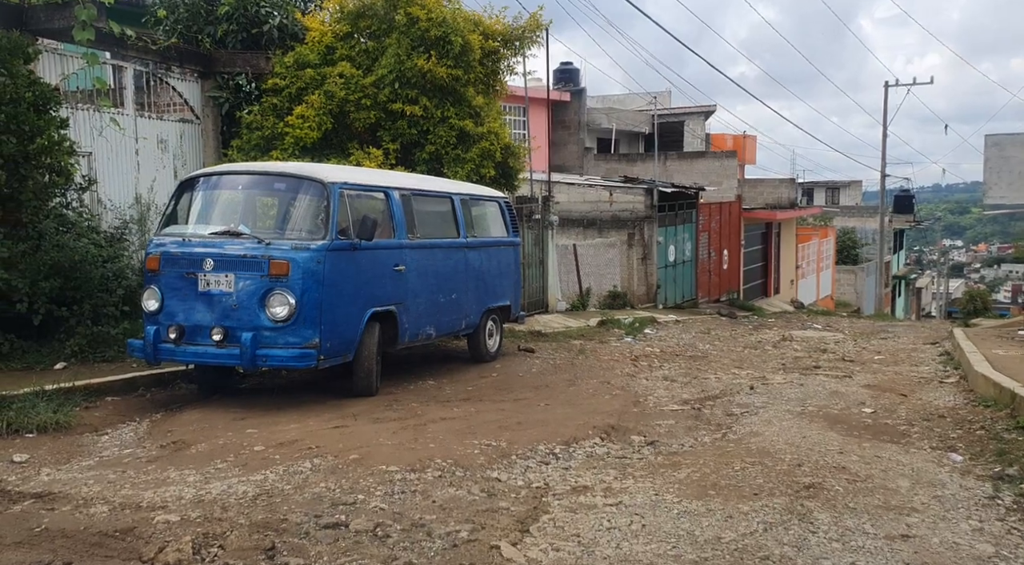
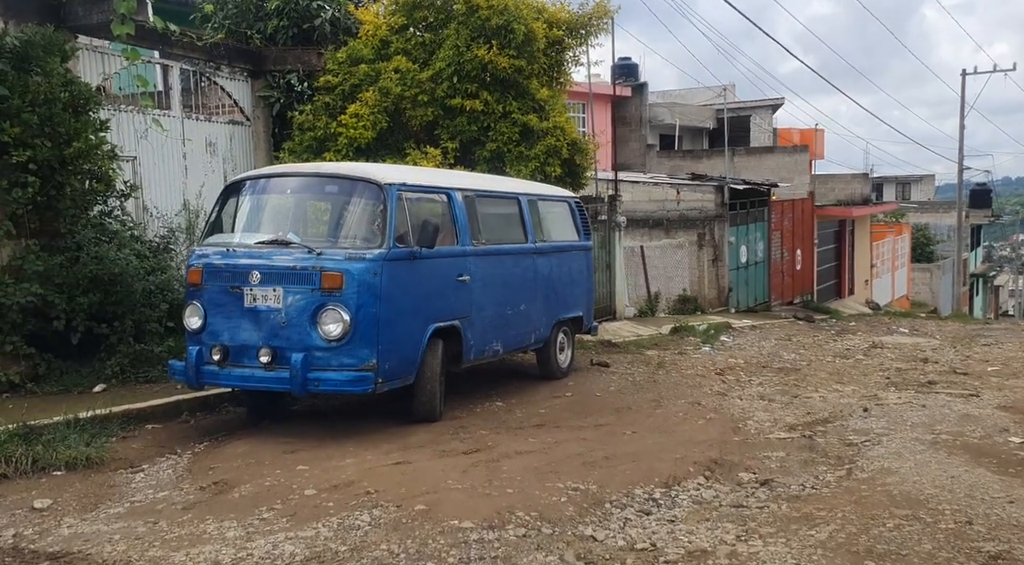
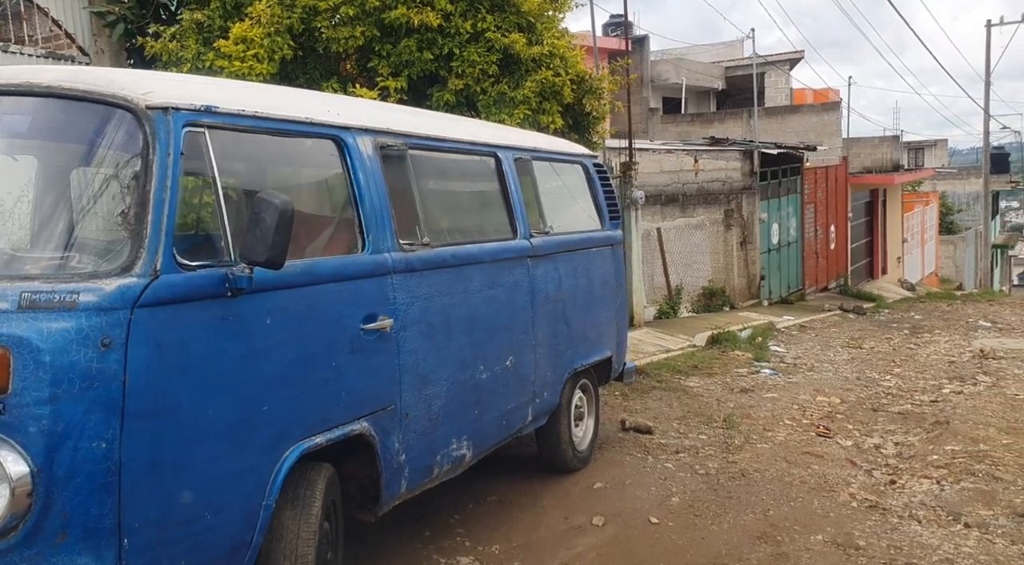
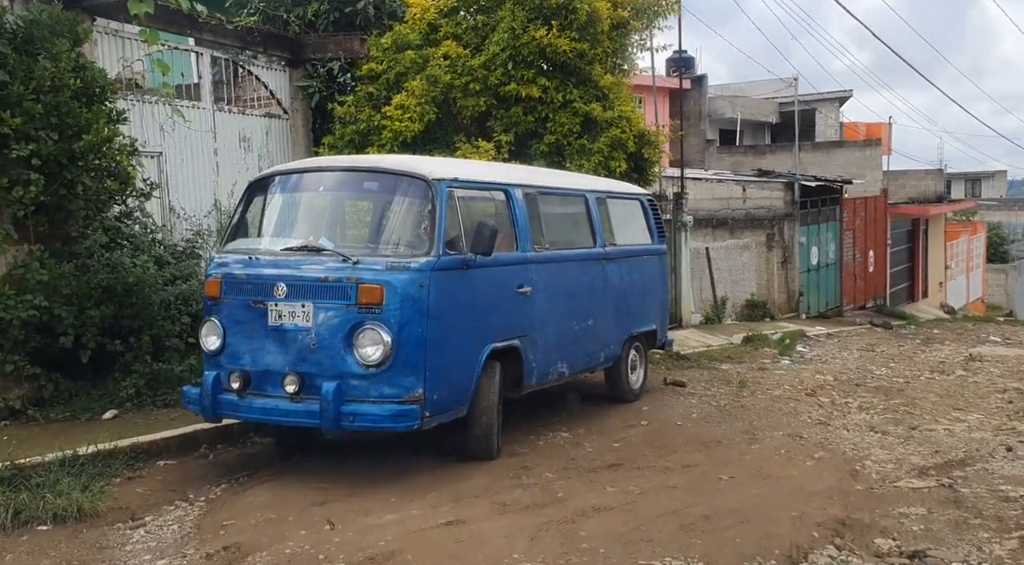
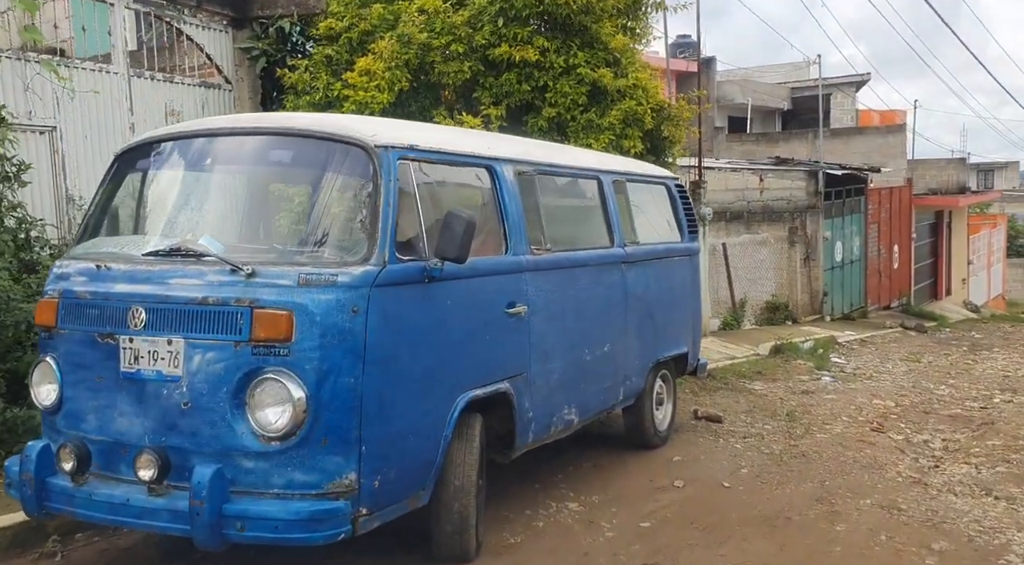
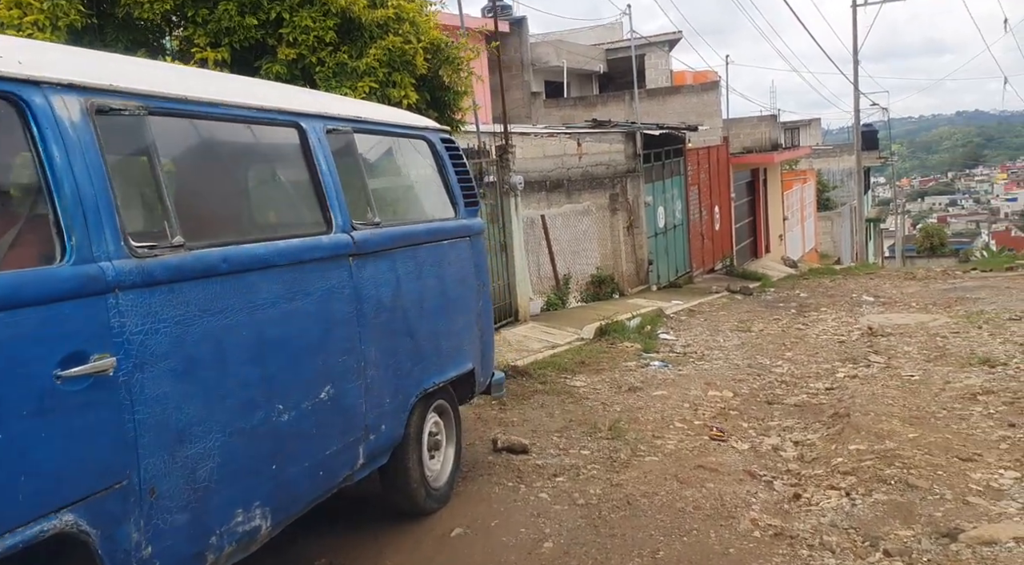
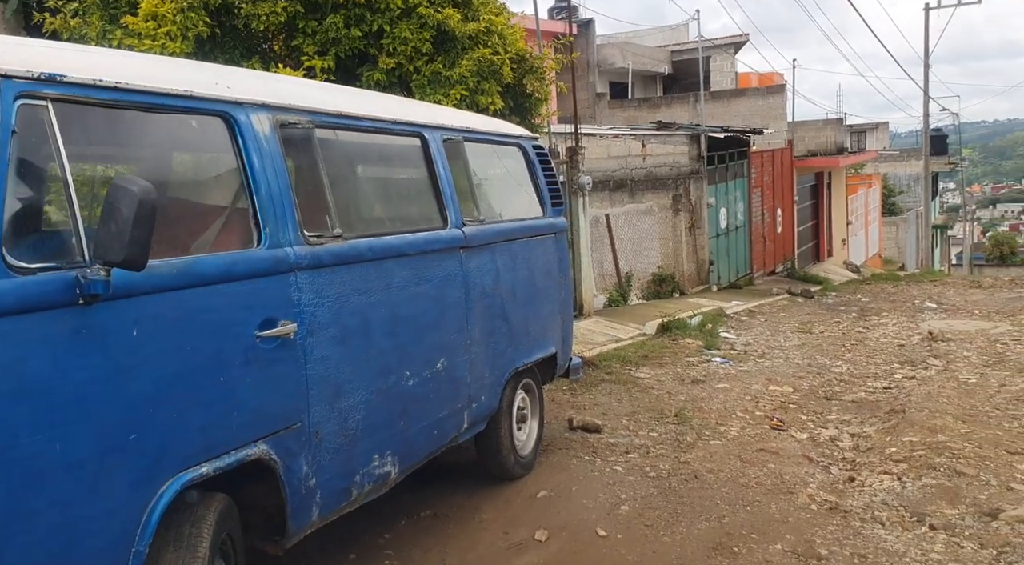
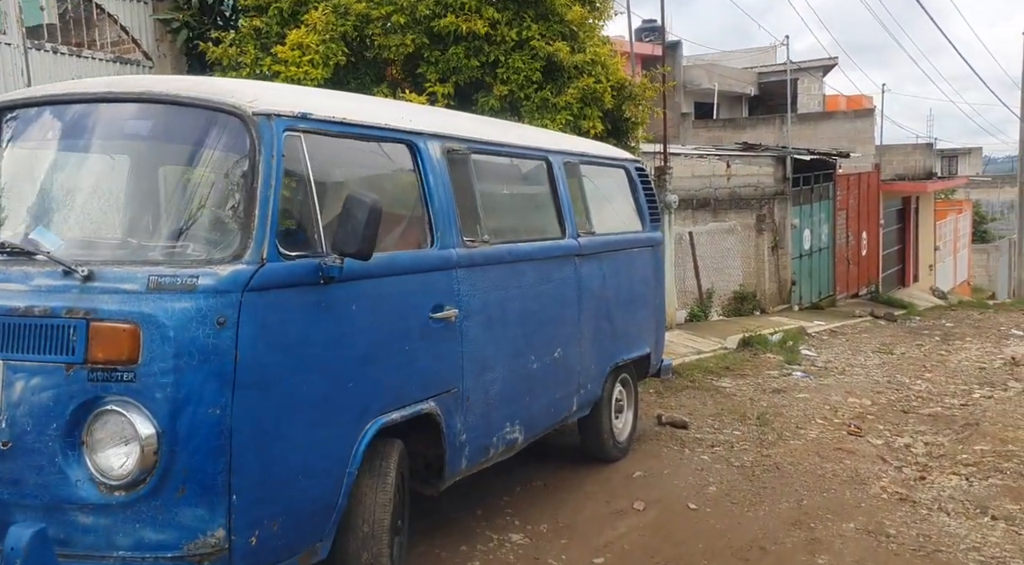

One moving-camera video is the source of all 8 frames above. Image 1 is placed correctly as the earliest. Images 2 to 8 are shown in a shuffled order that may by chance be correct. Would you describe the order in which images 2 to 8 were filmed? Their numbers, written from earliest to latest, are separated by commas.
2, 4, 5, 8, 3, 7, 6
